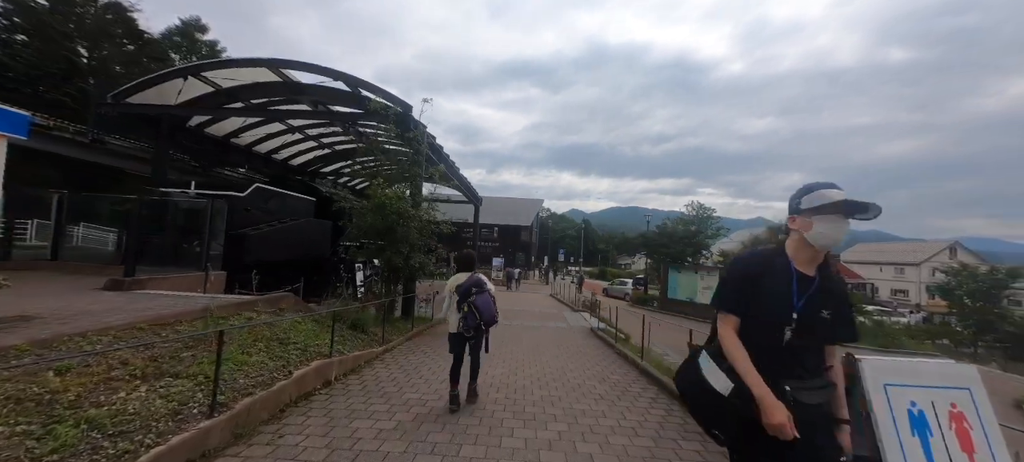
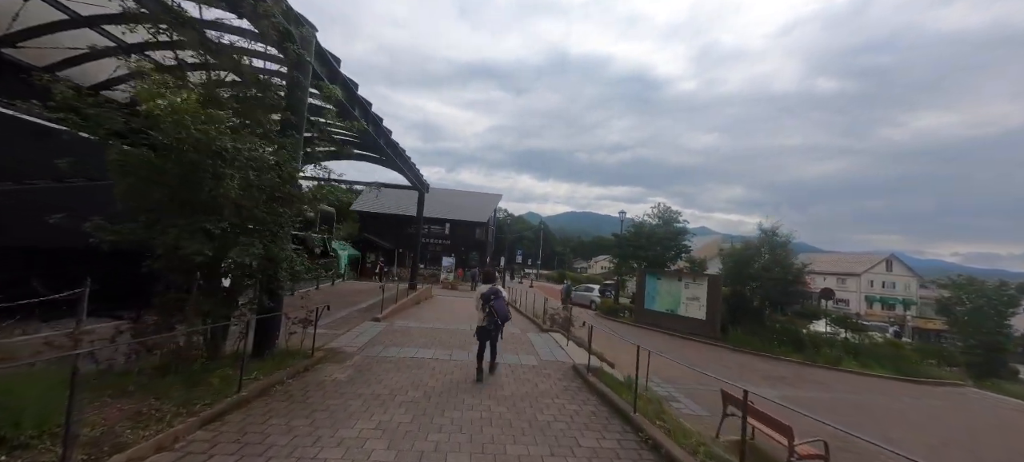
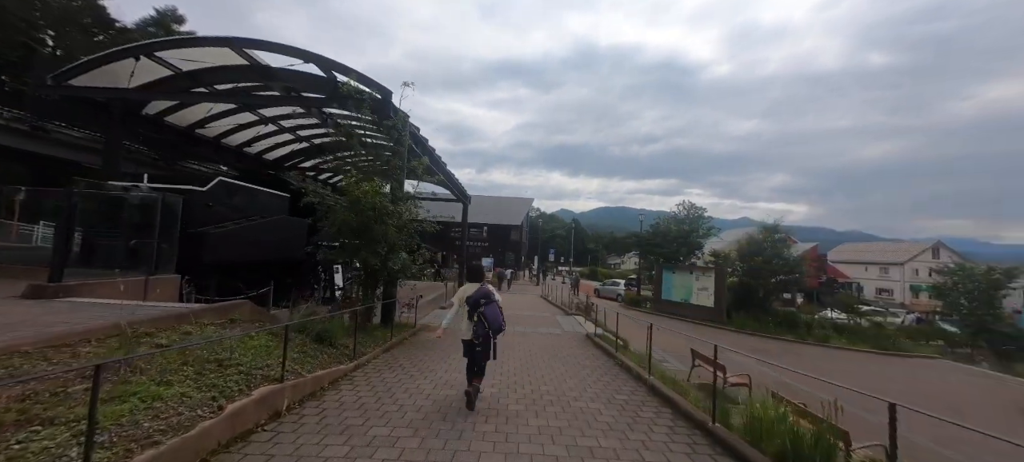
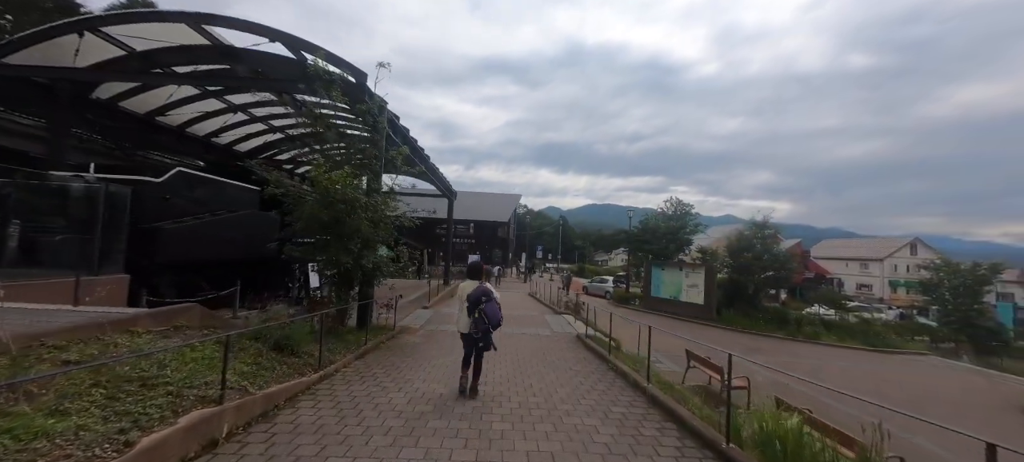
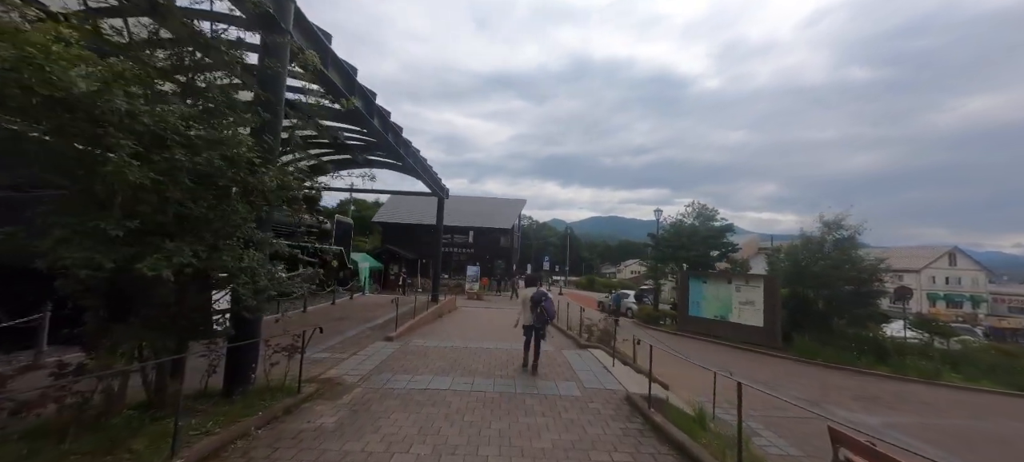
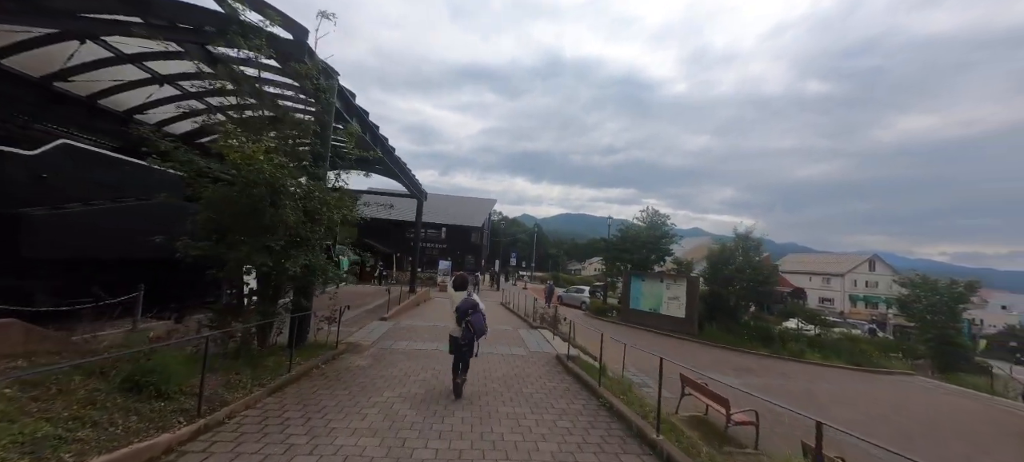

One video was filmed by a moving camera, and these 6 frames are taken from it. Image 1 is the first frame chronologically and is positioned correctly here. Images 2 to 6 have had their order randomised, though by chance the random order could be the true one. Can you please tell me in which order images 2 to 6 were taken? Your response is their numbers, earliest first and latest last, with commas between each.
3, 4, 6, 2, 5
